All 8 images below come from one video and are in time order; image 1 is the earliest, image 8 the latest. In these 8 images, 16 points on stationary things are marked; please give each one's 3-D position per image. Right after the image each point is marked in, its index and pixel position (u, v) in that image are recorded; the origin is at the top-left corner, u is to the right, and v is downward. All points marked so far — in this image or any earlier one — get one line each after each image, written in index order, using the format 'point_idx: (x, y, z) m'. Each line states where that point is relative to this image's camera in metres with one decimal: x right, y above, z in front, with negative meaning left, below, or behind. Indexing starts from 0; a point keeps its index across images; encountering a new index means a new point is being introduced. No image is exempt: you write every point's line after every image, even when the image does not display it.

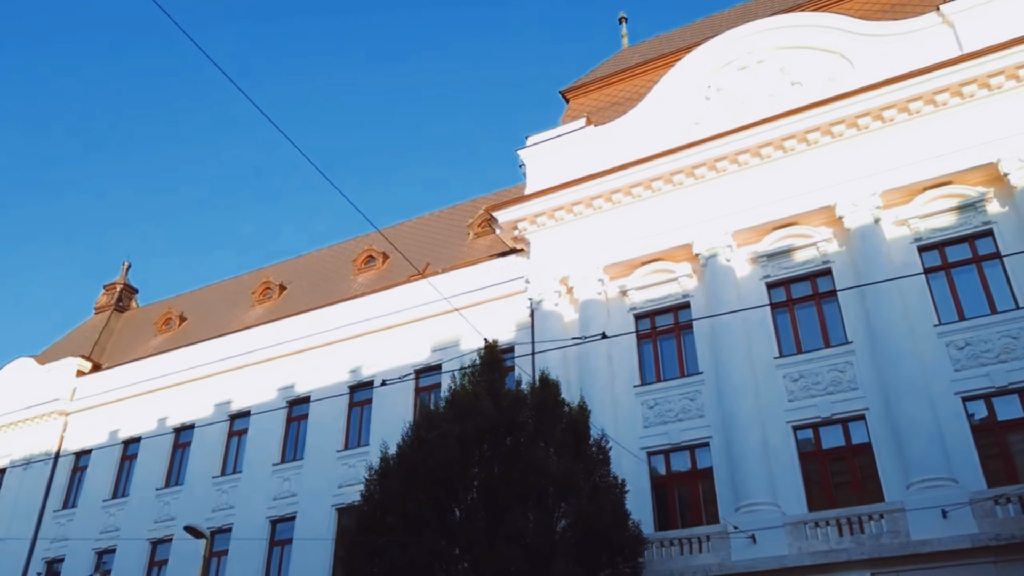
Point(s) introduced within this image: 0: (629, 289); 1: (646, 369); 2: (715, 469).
0: (+2.7, 0.0, +19.2) m
1: (+3.0, -1.8, +18.4) m
2: (+4.1, -3.6, +16.4) m
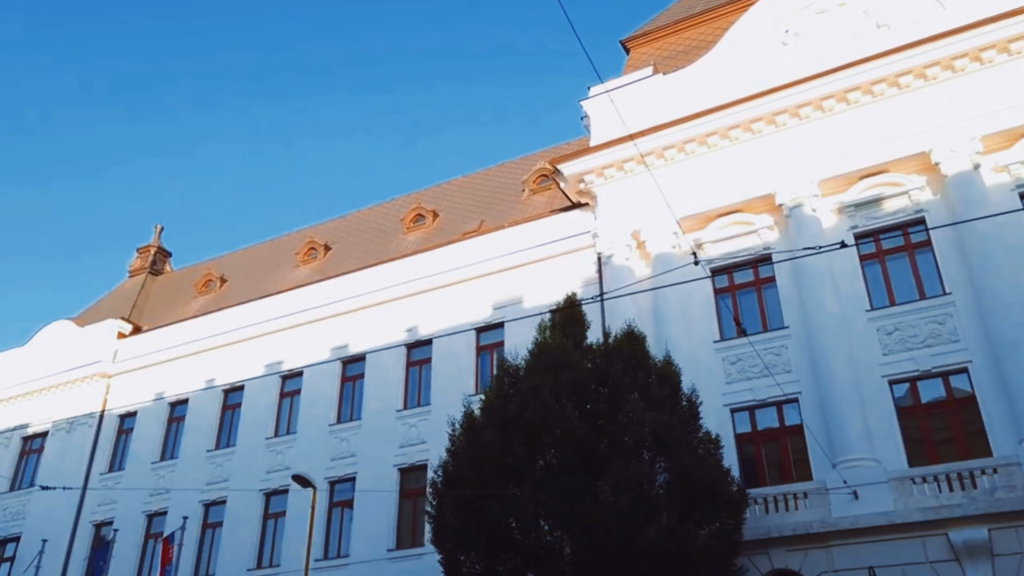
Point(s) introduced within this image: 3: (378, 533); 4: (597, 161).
0: (+4.3, +1.0, +18.5) m
1: (+4.6, -0.8, +17.7) m
2: (+5.7, -2.6, +15.8) m
3: (-3.2, -5.8, +19.5) m
4: (+2.0, +3.0, +19.7) m
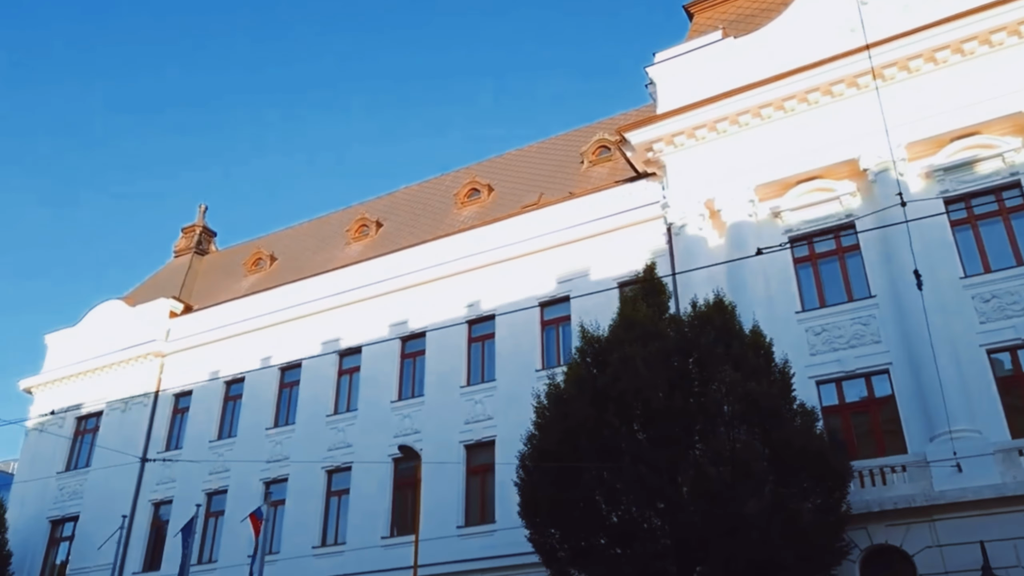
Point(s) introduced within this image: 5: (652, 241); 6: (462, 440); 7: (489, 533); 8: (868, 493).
0: (+5.9, +1.7, +17.9) m
1: (+6.1, -0.1, +17.2) m
2: (+7.2, -2.0, +15.3) m
3: (-1.5, -5.2, +19.2) m
4: (+3.6, +3.7, +19.1) m
5: (+3.3, +1.1, +19.5) m
6: (-1.2, -3.7, +19.8) m
7: (-0.5, -5.5, +18.4) m
8: (+6.1, -3.5, +14.2) m
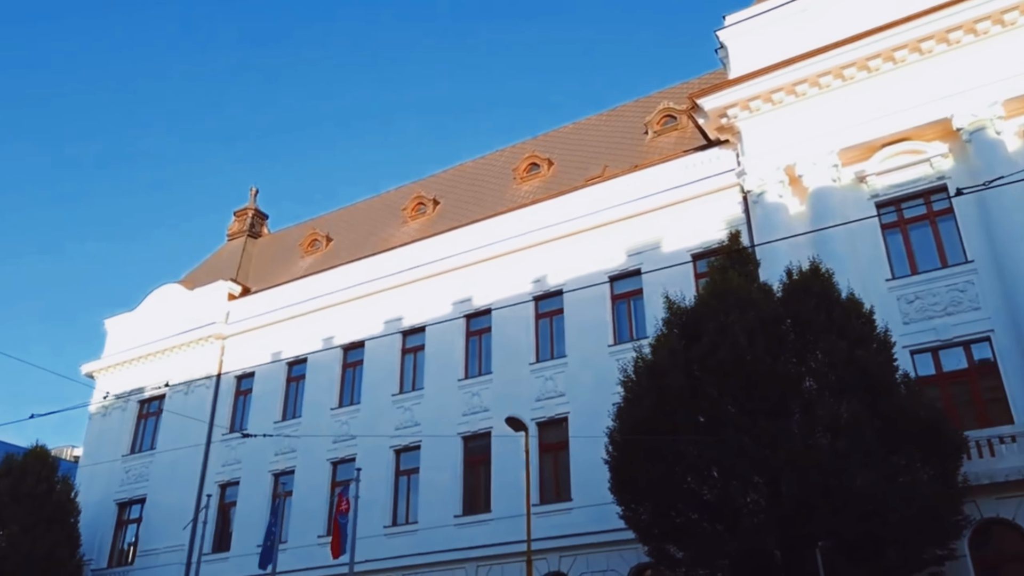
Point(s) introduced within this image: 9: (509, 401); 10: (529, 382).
0: (+7.4, +2.4, +17.2) m
1: (+7.7, +0.5, +16.5) m
2: (+8.7, -1.3, +14.6) m
3: (+0.2, -4.6, +18.9) m
4: (+5.2, +4.4, +18.4) m
5: (+4.9, +1.8, +18.9) m
6: (+0.5, -3.1, +19.4) m
7: (+1.2, -4.9, +18.1) m
8: (+7.6, -2.9, +13.6) m
9: (-0.1, -2.7, +19.9) m
10: (+0.4, -2.3, +19.9) m
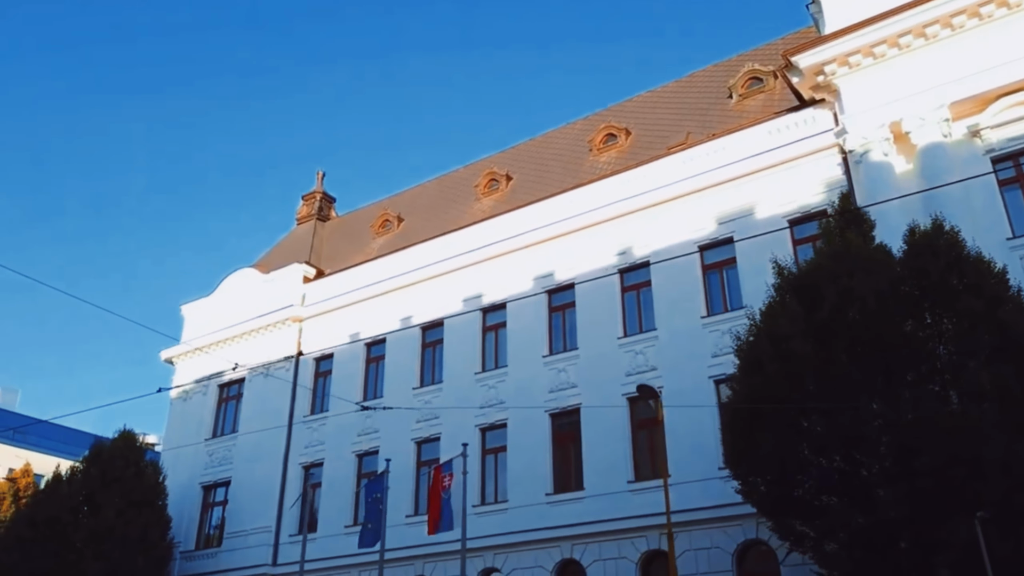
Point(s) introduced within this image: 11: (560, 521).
0: (+9.2, +3.1, +16.2) m
1: (+9.5, +1.3, +15.5) m
2: (+10.4, -0.6, +13.6) m
3: (+2.3, -3.9, +18.4) m
4: (+7.0, +5.1, +17.5) m
5: (+6.9, +2.5, +18.1) m
6: (+2.6, -2.4, +18.9) m
7: (+3.2, -4.3, +17.6) m
8: (+9.4, -2.2, +12.7) m
9: (+2.0, -2.1, +19.5) m
10: (+2.5, -1.6, +19.4) m
11: (+1.1, -5.2, +18.6) m
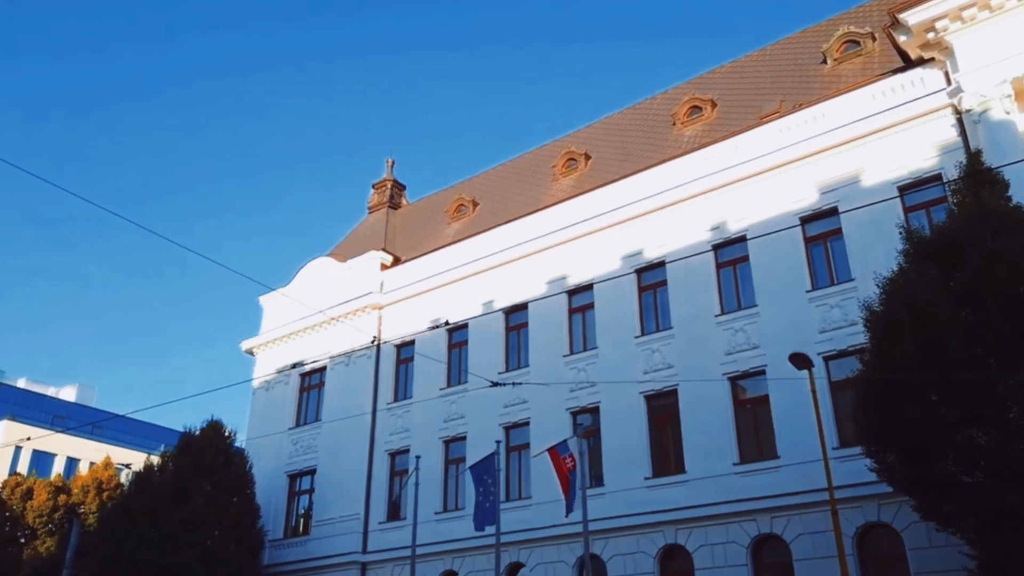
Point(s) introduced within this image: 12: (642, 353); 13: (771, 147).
0: (+11.1, +3.8, +15.1) m
1: (+11.3, +2.0, +14.4) m
2: (+12.2, +0.1, +12.4) m
3: (+4.4, -3.4, +17.7) m
4: (+8.8, +5.7, +16.5) m
5: (+8.8, +3.1, +17.1) m
6: (+4.7, -1.9, +18.2) m
7: (+5.3, -3.7, +16.9) m
8: (+11.1, -1.6, +11.6) m
9: (+4.2, -1.6, +18.8) m
10: (+4.6, -1.1, +18.7) m
11: (+3.2, -4.7, +18.0) m
12: (+3.1, -1.5, +19.7) m
13: (+6.1, +3.3, +19.4) m
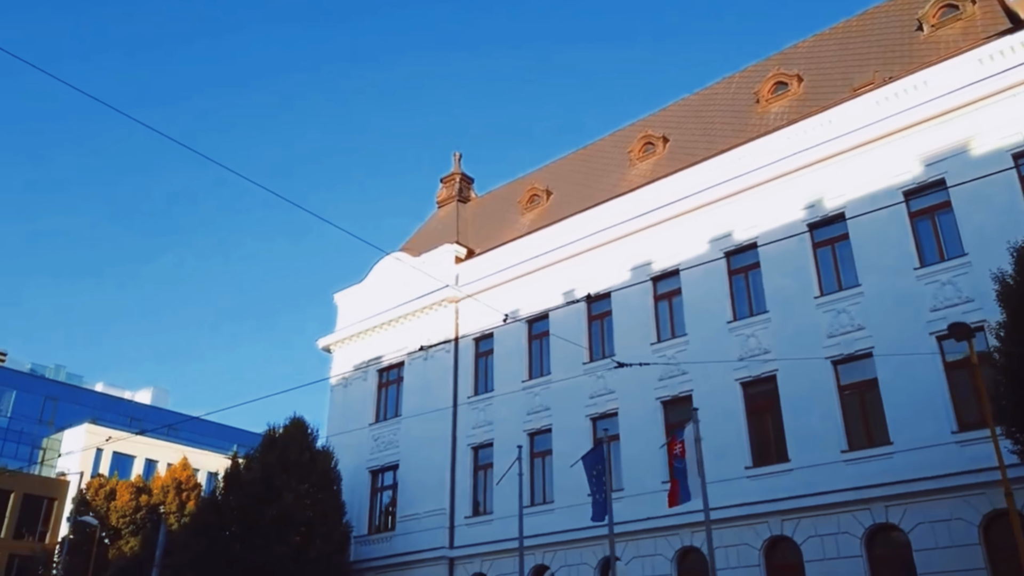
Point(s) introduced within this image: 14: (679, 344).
0: (+12.7, +4.4, +13.9) m
1: (+12.9, +2.6, +13.2) m
2: (+13.7, +0.7, +11.2) m
3: (+6.4, -3.0, +17.0) m
4: (+10.5, +6.3, +15.5) m
5: (+10.6, +3.7, +16.0) m
6: (+6.7, -1.4, +17.4) m
7: (+7.3, -3.3, +16.0) m
8: (+12.6, -1.0, +10.4) m
9: (+6.2, -1.1, +18.0) m
10: (+6.6, -0.6, +17.9) m
11: (+5.3, -4.3, +17.3) m
12: (+5.2, -1.2, +19.0) m
13: (+8.0, +3.8, +18.5) m
14: (+4.0, -1.4, +19.9) m
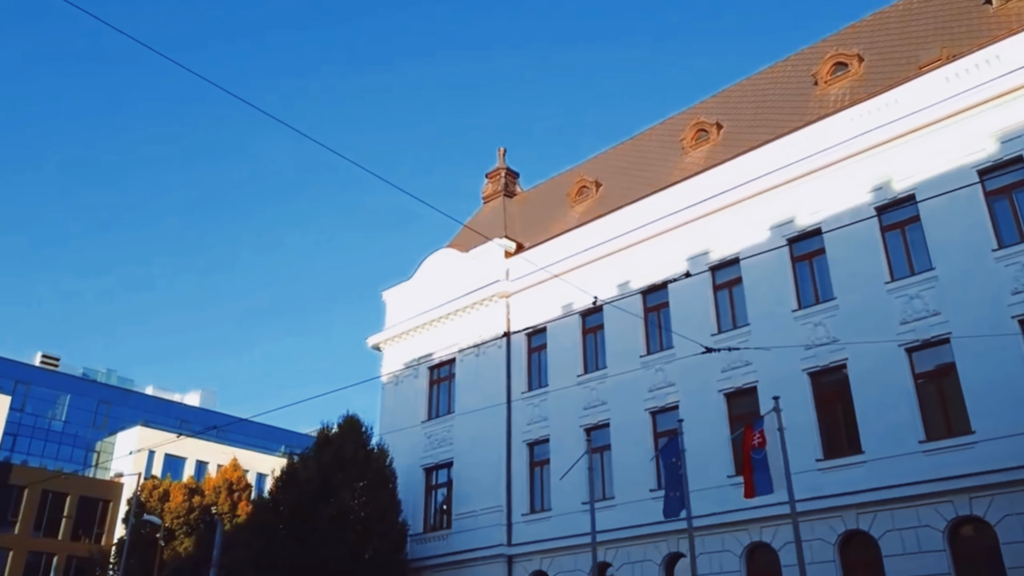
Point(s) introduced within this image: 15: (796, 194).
0: (+15.3, +5.4, +11.9) m
1: (+15.6, +3.6, +11.2) m
2: (+16.4, +1.8, +9.2) m
3: (+9.2, -2.1, +15.2) m
4: (+13.1, +7.3, +13.5) m
5: (+13.3, +4.7, +14.1) m
6: (+9.5, -0.5, +15.6) m
7: (+10.1, -2.3, +14.2) m
8: (+15.3, 0.0, +8.5) m
9: (+9.0, -0.2, +16.2) m
10: (+9.4, +0.3, +16.1) m
11: (+8.2, -3.4, +15.5) m
12: (+8.0, -0.2, +17.2) m
13: (+10.8, +4.7, +16.7) m
14: (+7.0, -0.5, +18.2) m
15: (+7.0, +2.3, +19.5) m
